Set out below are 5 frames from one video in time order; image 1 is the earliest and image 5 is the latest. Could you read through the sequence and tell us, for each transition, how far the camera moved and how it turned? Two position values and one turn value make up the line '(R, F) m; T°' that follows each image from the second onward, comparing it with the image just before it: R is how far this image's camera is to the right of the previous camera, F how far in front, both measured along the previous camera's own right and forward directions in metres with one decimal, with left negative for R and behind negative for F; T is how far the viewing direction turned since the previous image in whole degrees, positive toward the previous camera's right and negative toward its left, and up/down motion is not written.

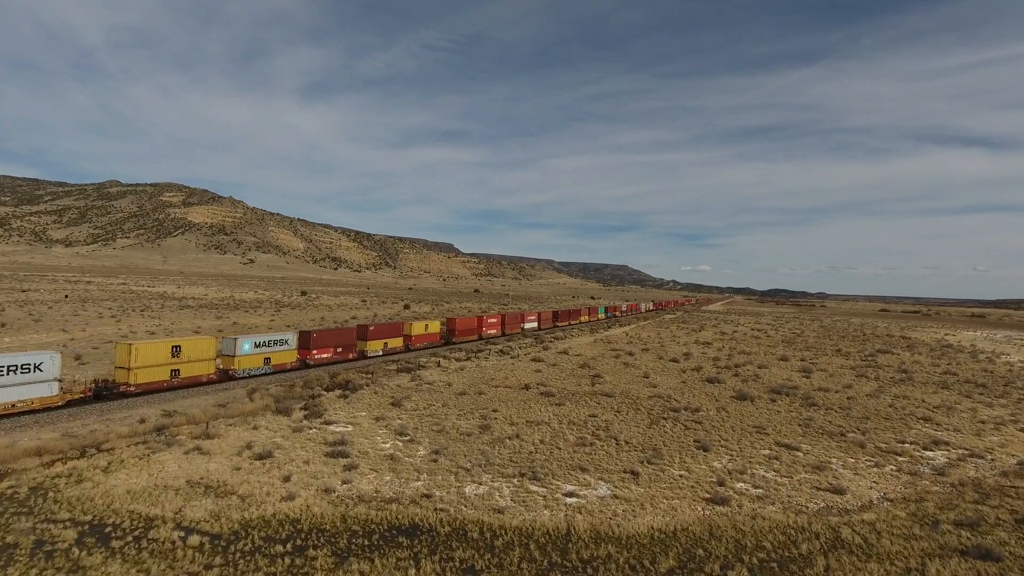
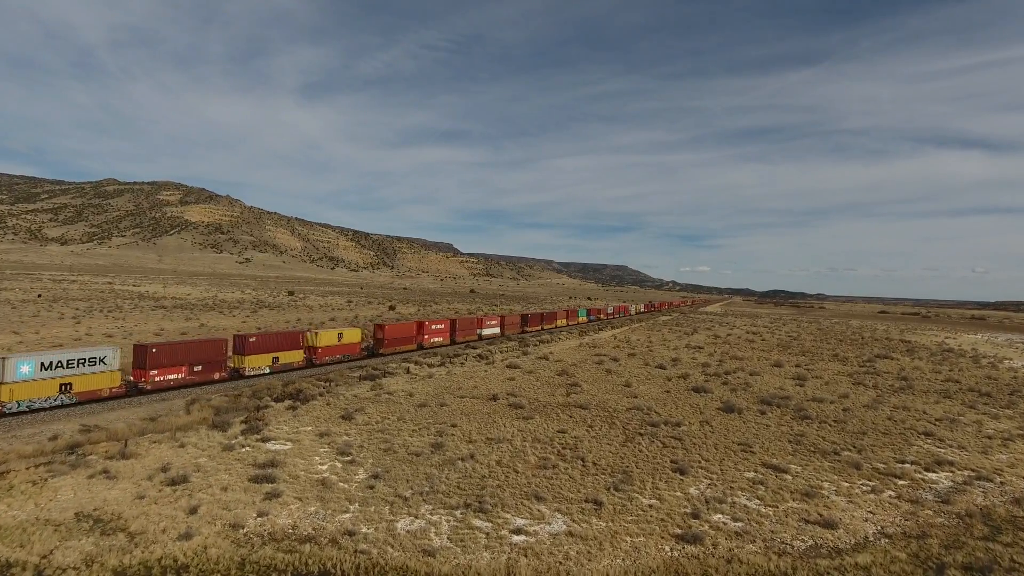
(+1.6, +2.1) m; 0°
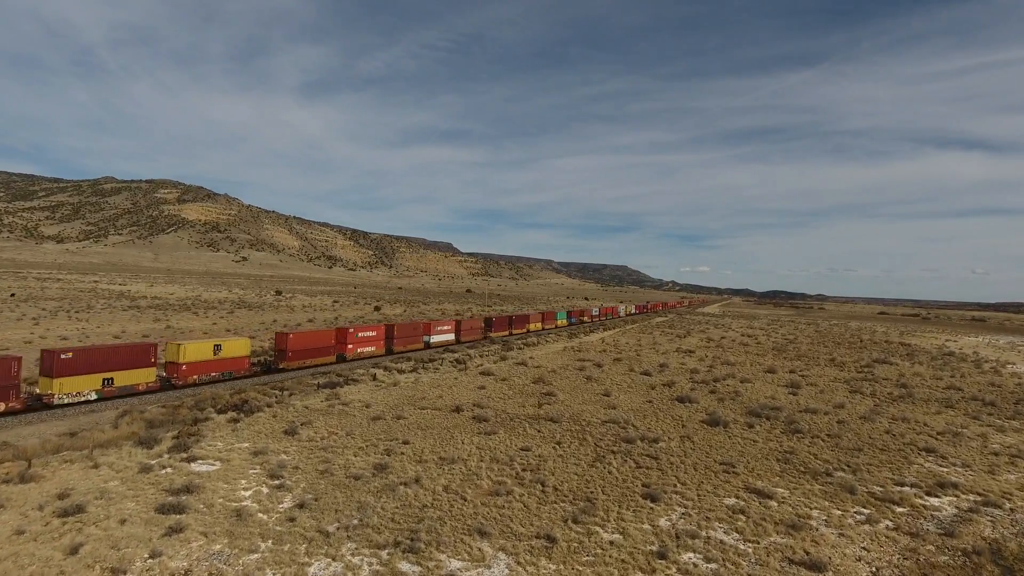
(+1.5, +1.9) m; 0°
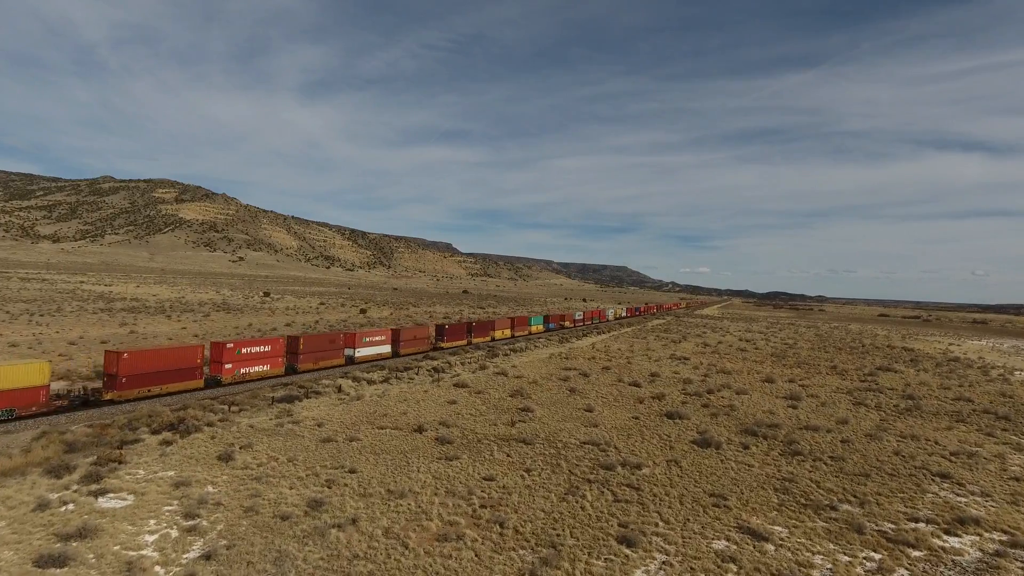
(+1.3, +2.2) m; 0°
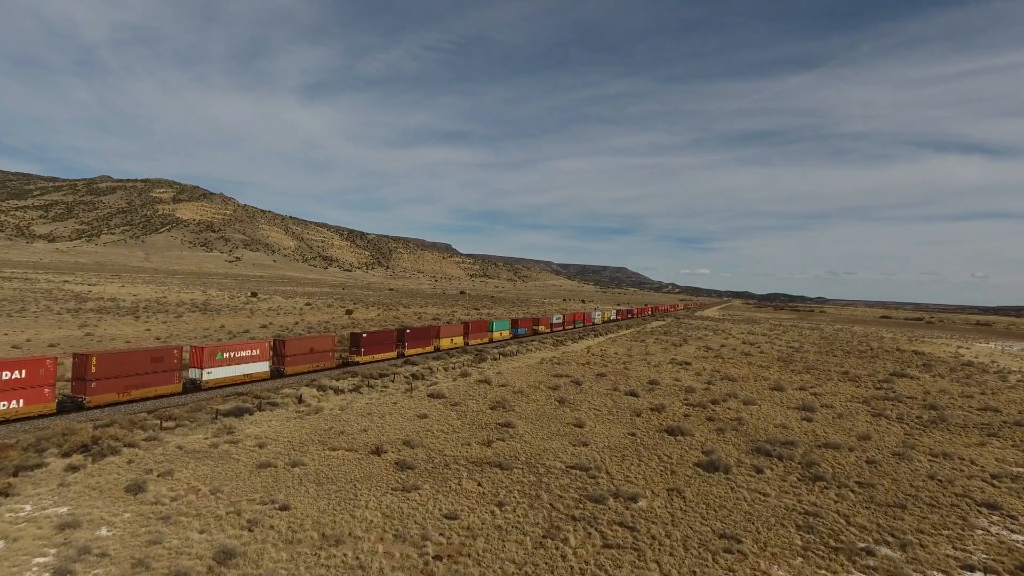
(+0.9, +2.9) m; 0°
